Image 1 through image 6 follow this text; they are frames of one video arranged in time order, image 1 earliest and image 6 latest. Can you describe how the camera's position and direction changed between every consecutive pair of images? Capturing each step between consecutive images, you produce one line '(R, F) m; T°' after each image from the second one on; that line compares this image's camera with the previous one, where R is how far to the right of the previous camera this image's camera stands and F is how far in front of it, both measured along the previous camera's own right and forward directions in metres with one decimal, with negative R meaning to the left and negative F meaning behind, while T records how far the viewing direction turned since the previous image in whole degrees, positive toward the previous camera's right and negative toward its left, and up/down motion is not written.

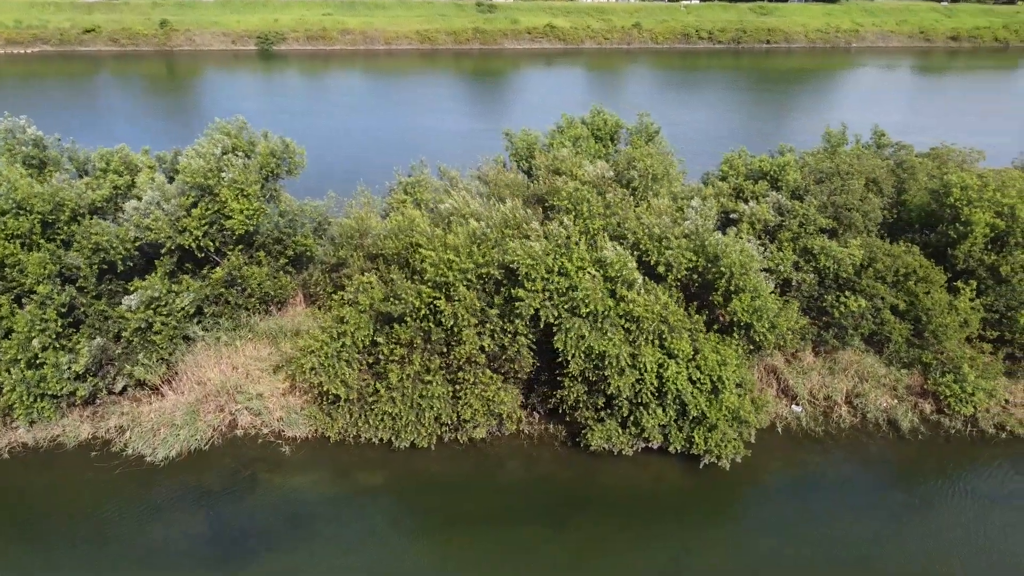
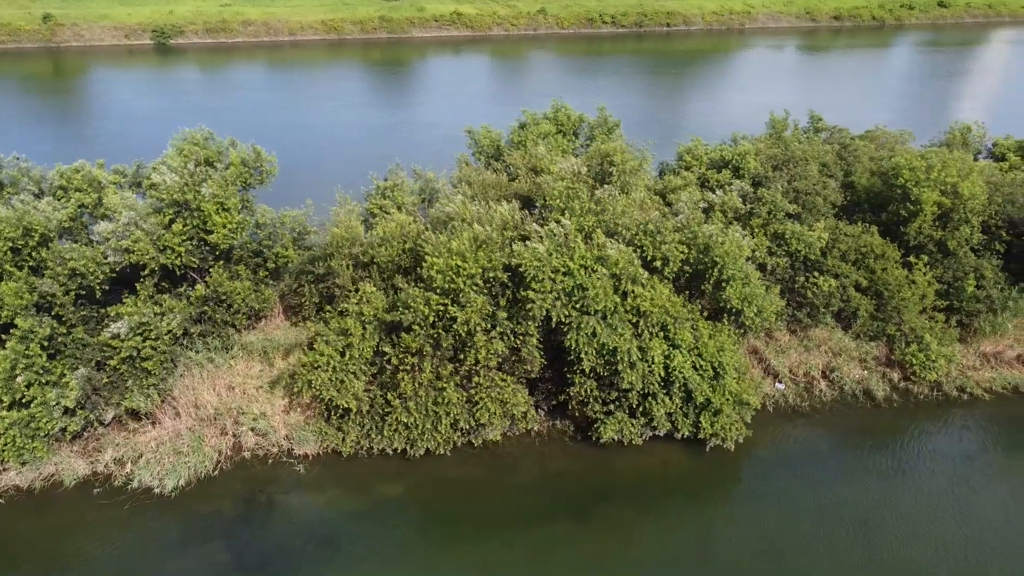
(-2.3, 0.0) m; +7°
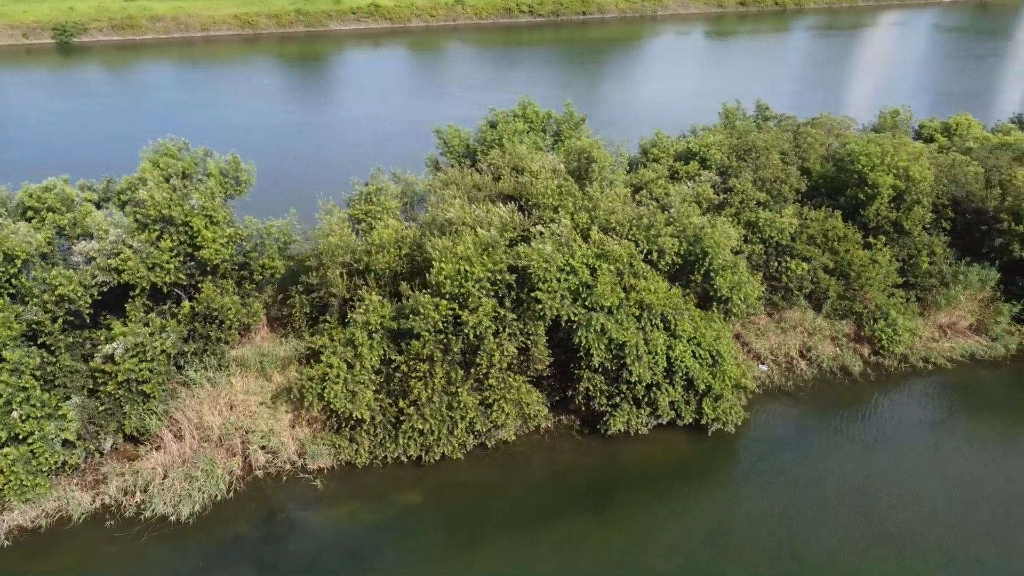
(-2.1, -0.1) m; +6°
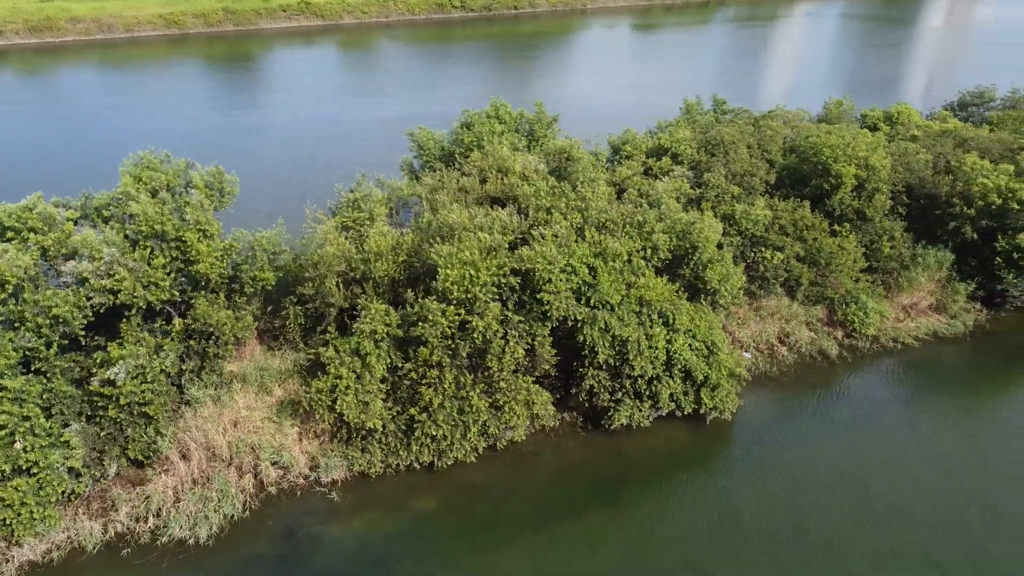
(-1.7, -0.1) m; +5°
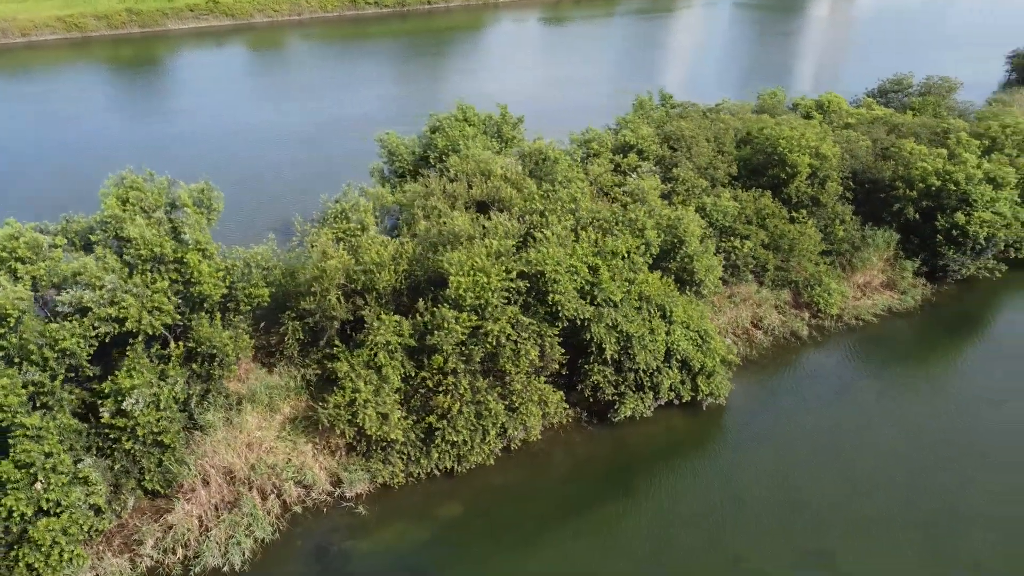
(-2.2, -0.2) m; +6°
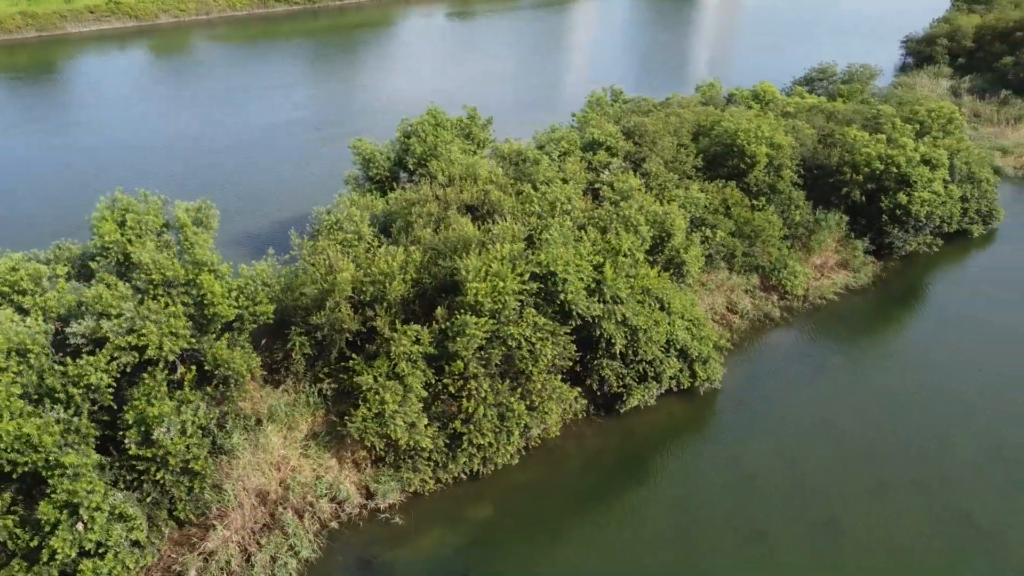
(-2.4, -0.2) m; +7°
